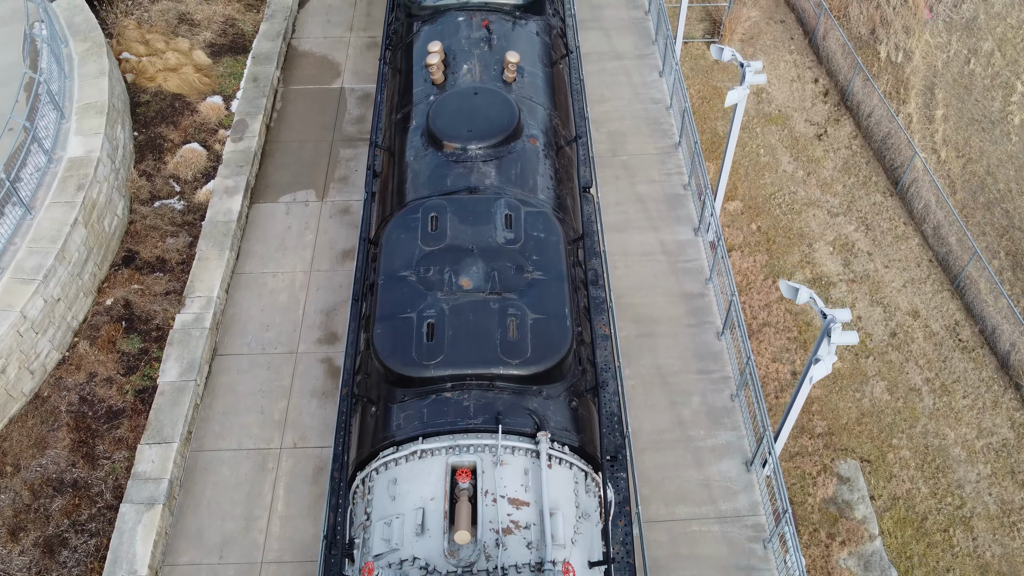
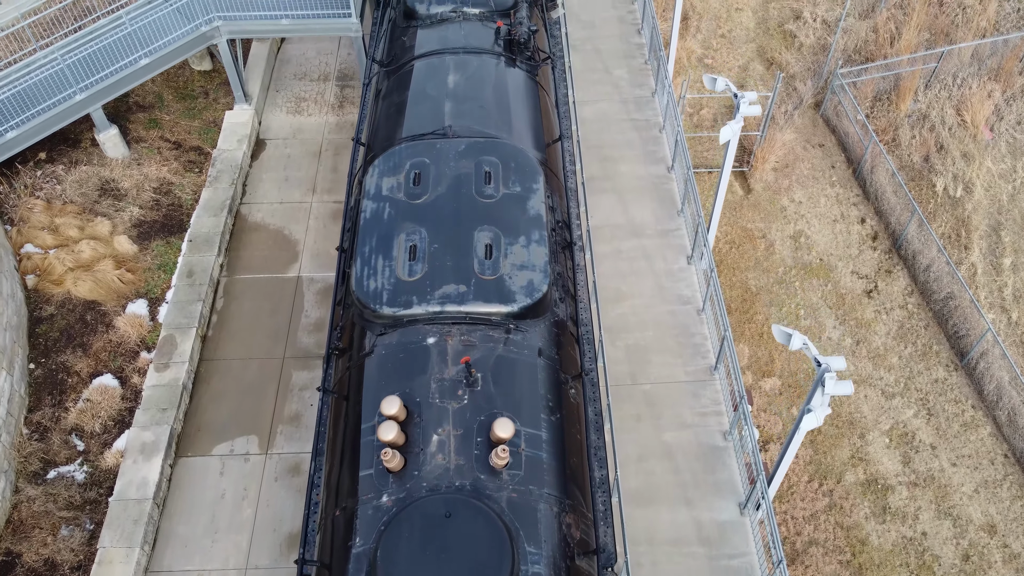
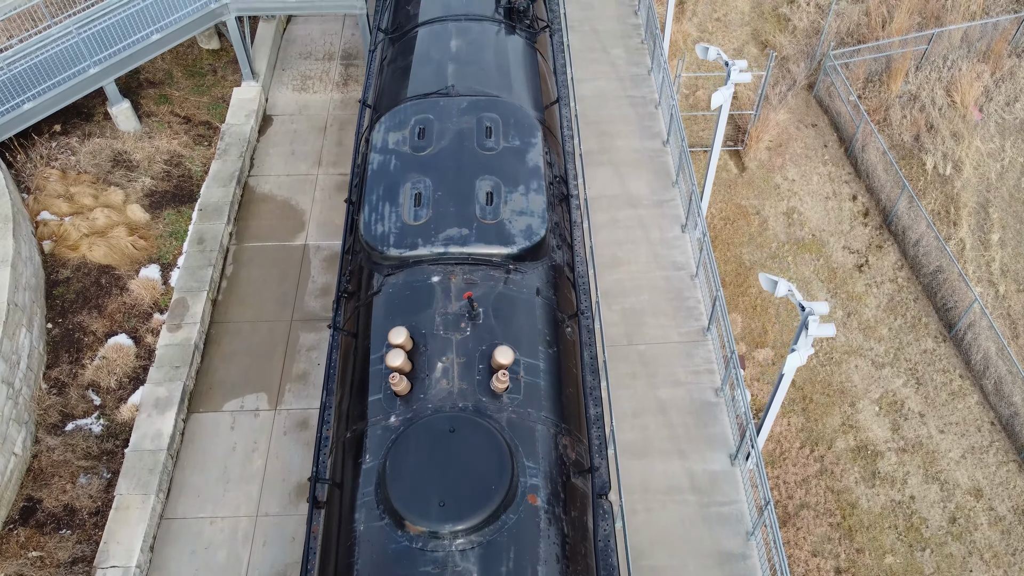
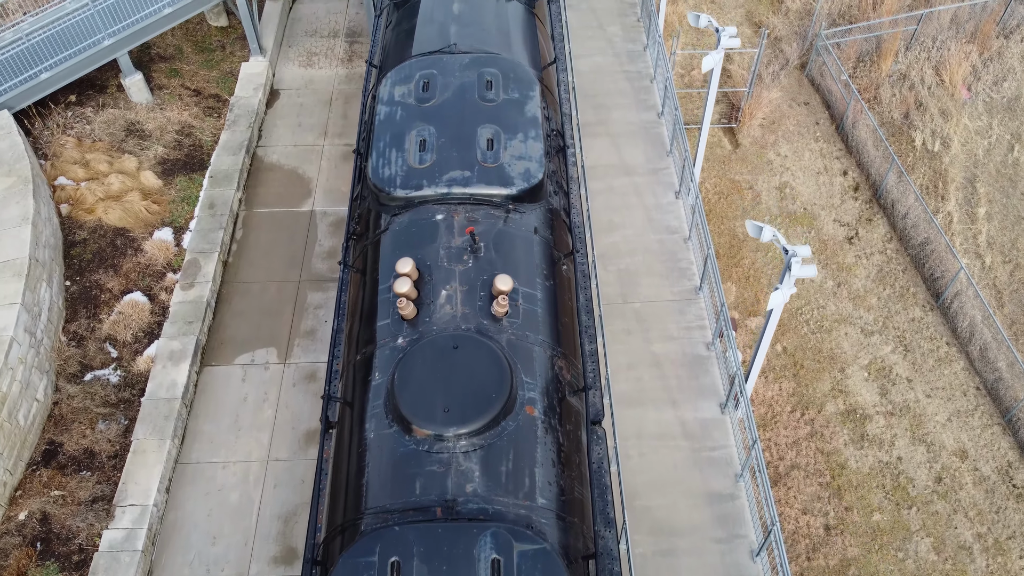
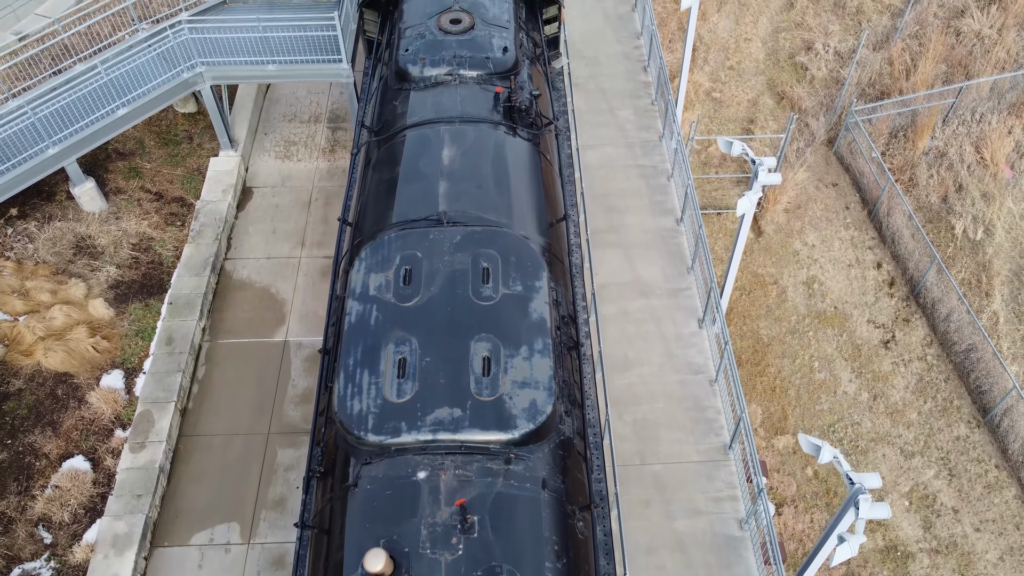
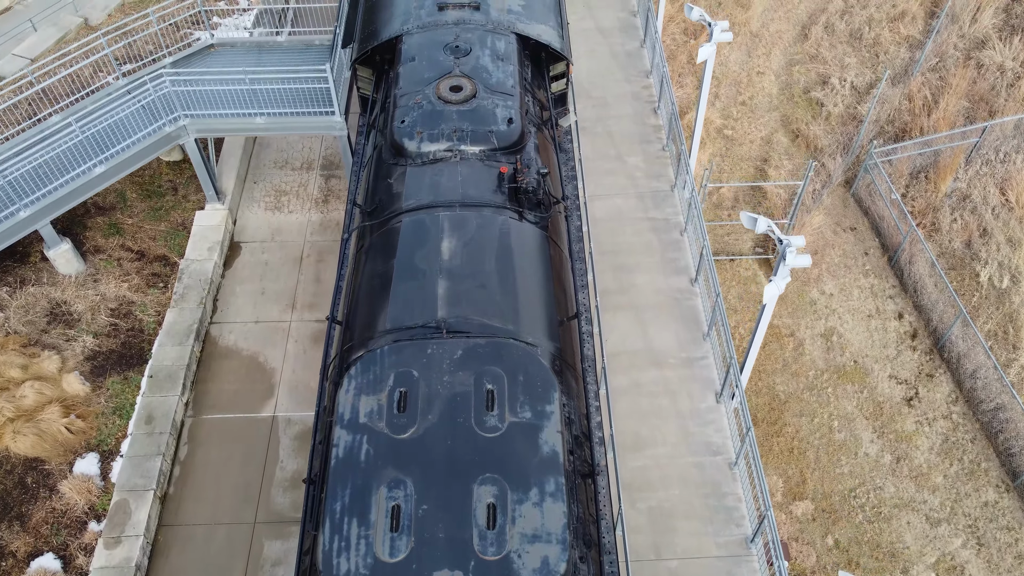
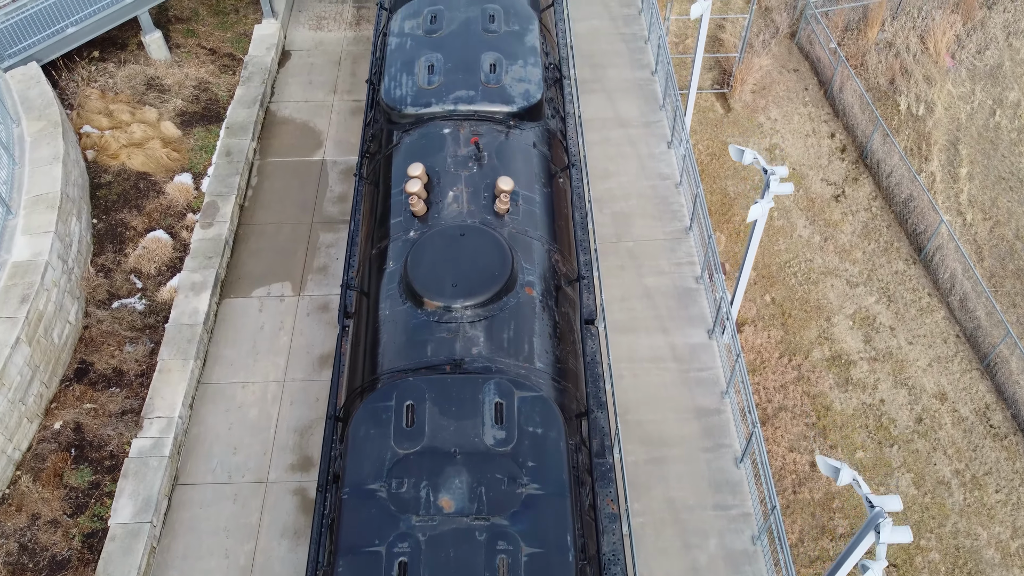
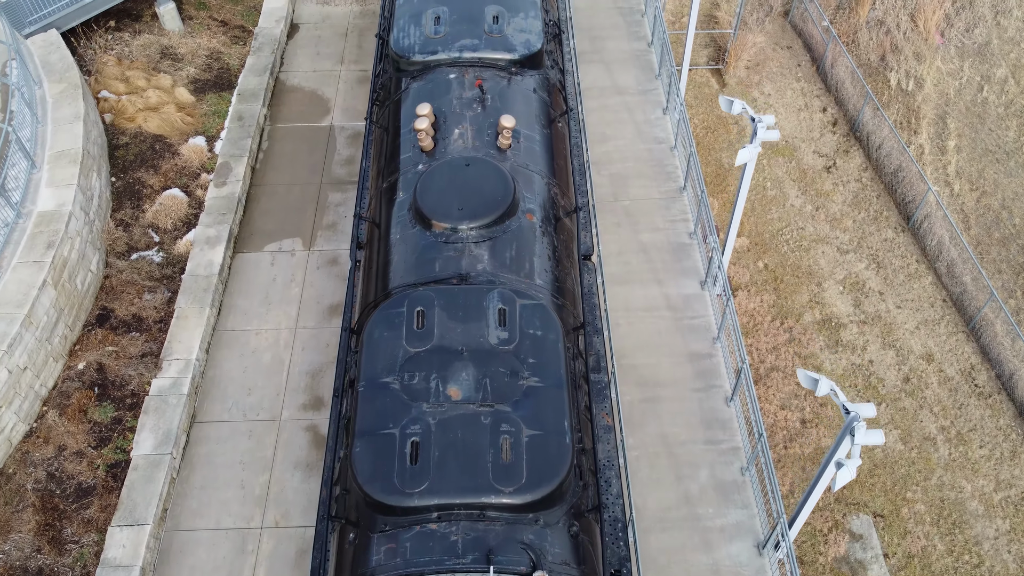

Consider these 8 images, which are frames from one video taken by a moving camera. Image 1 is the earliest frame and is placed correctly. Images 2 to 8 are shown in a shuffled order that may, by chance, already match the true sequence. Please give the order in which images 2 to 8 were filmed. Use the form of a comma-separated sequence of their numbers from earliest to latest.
8, 7, 4, 3, 2, 5, 6
